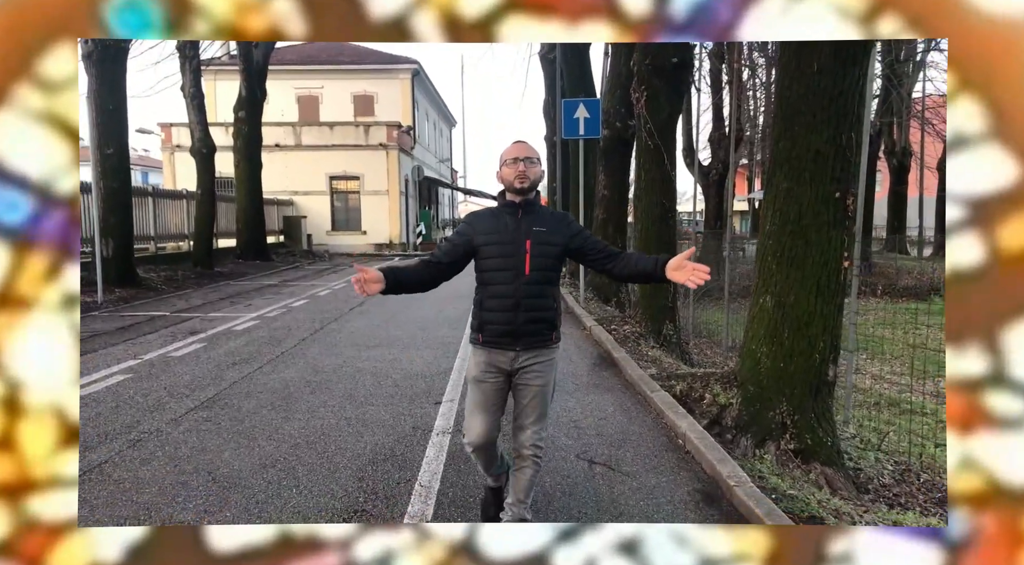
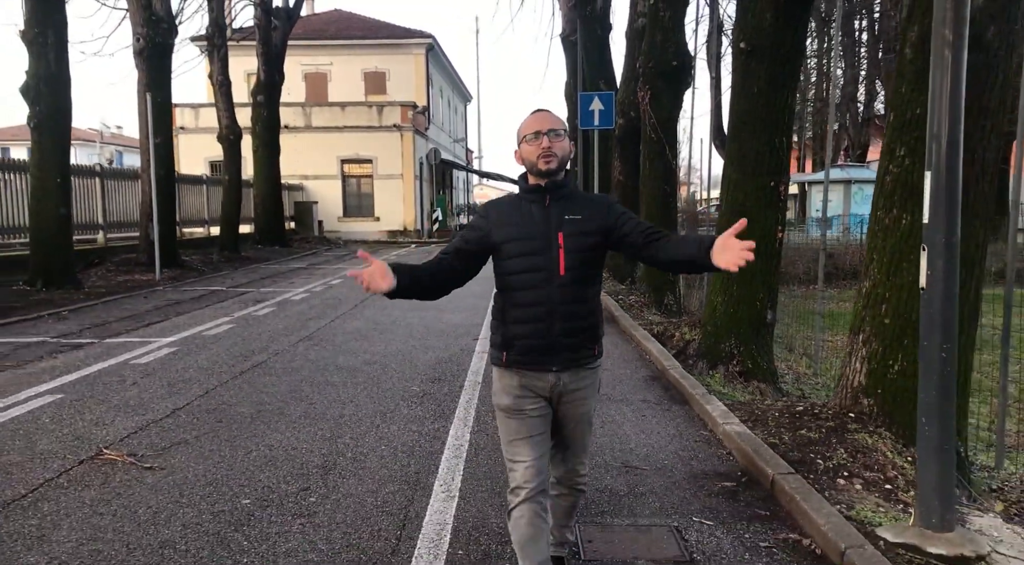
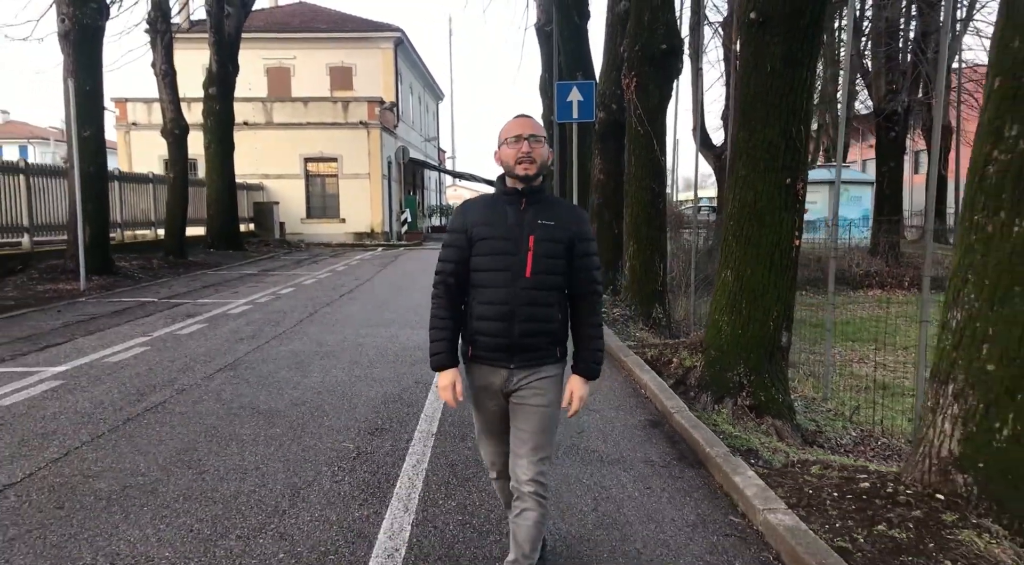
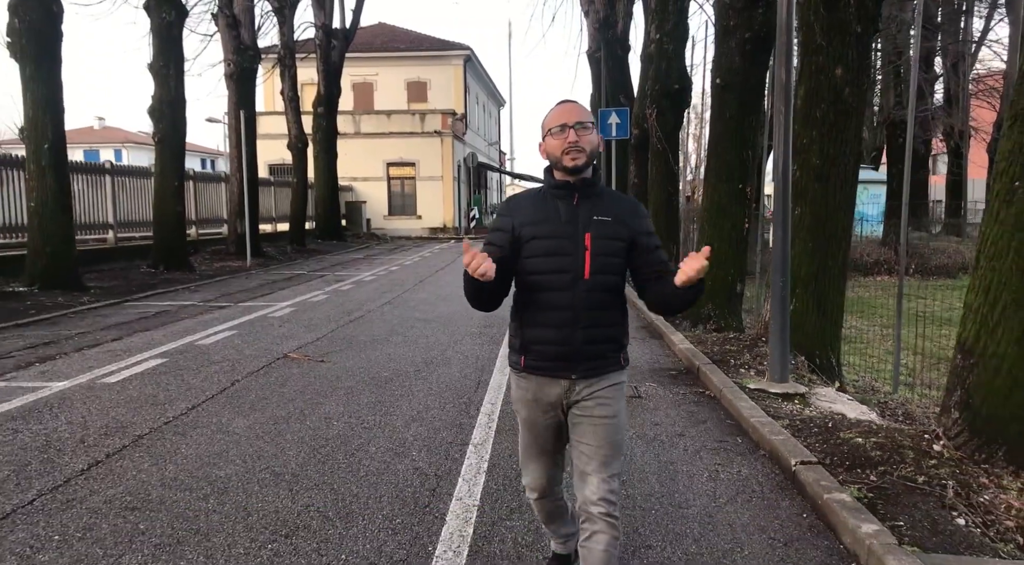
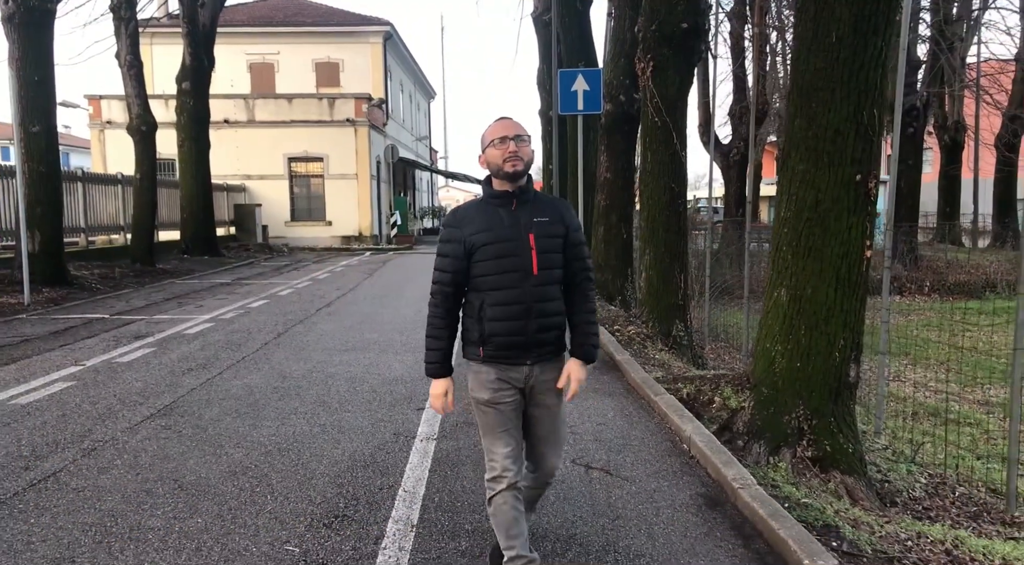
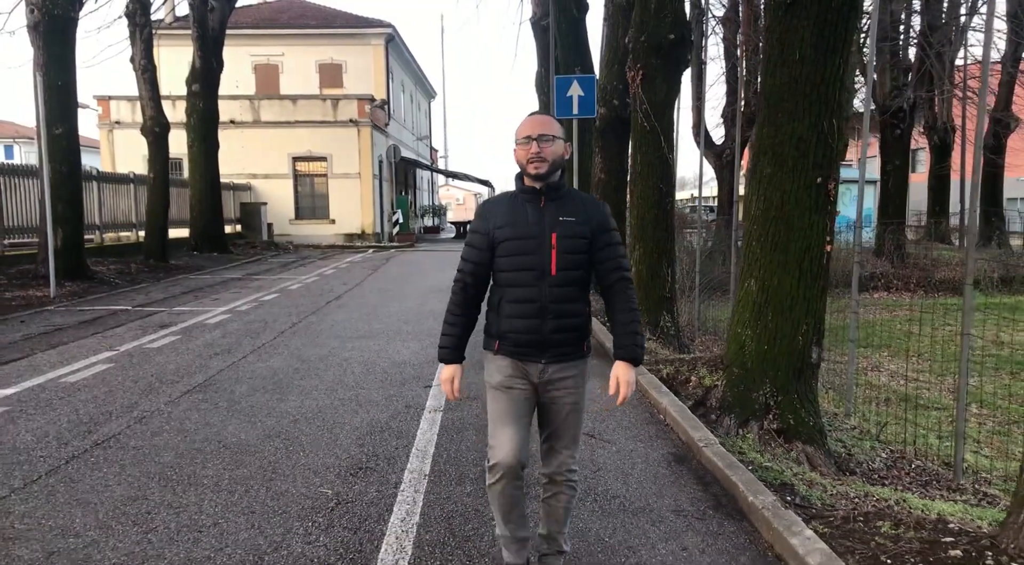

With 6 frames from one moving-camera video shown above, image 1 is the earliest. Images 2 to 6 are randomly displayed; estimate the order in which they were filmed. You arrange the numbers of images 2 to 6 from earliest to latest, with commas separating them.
5, 6, 3, 2, 4
